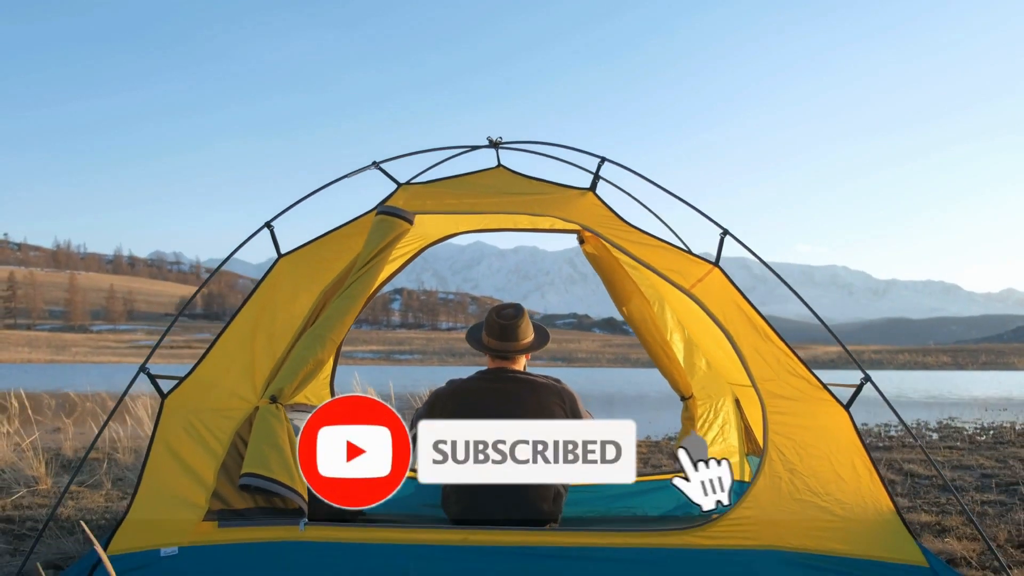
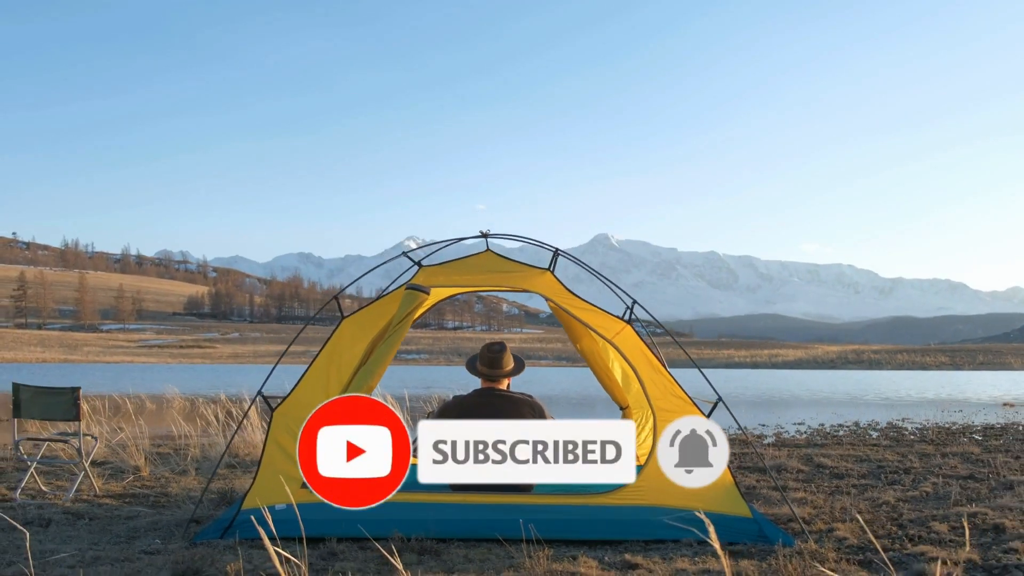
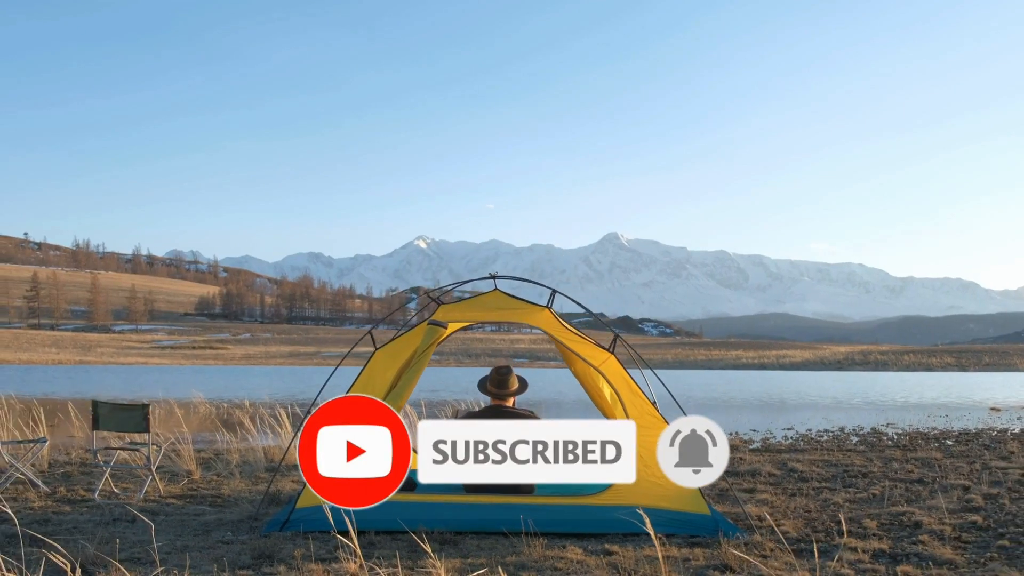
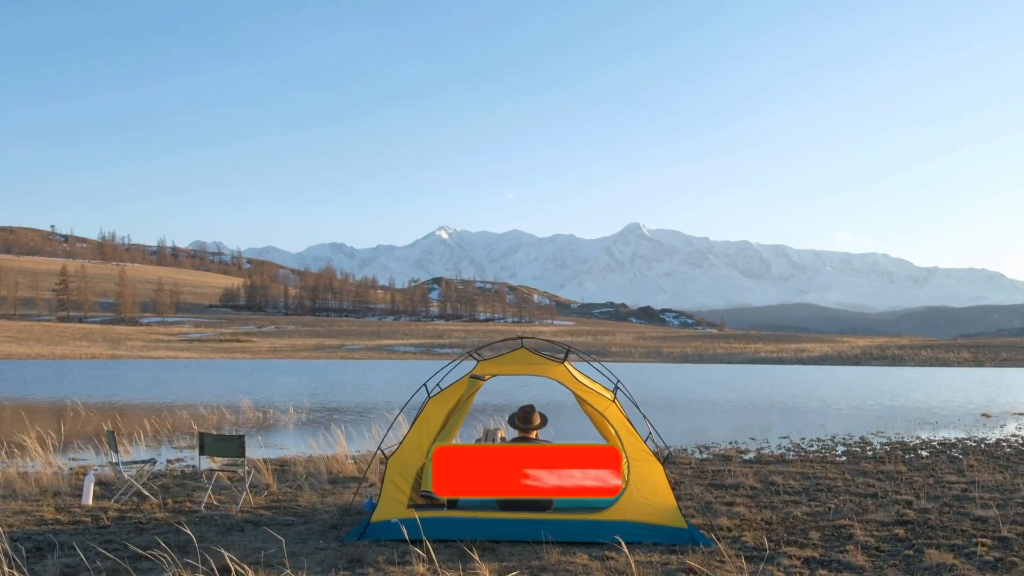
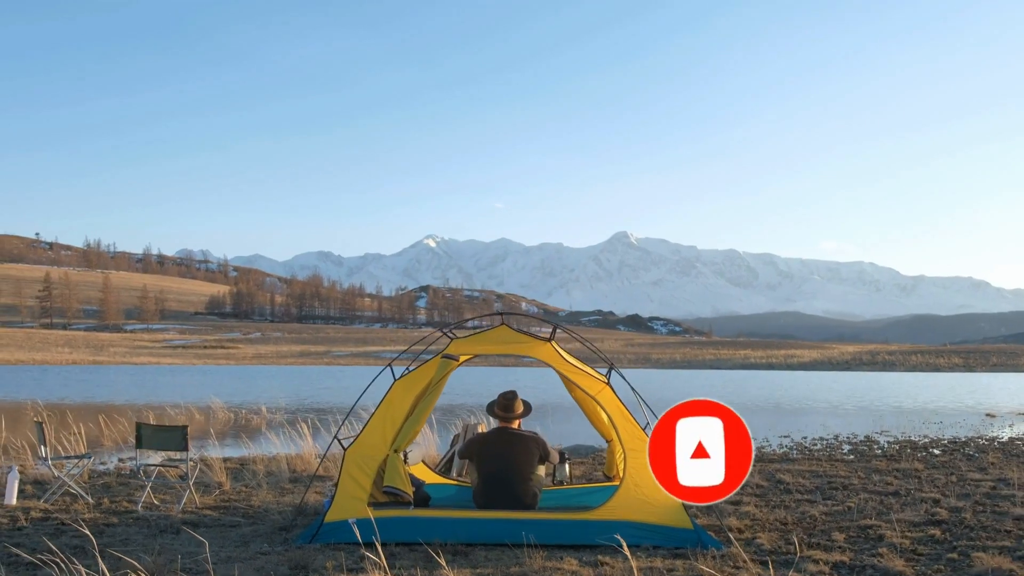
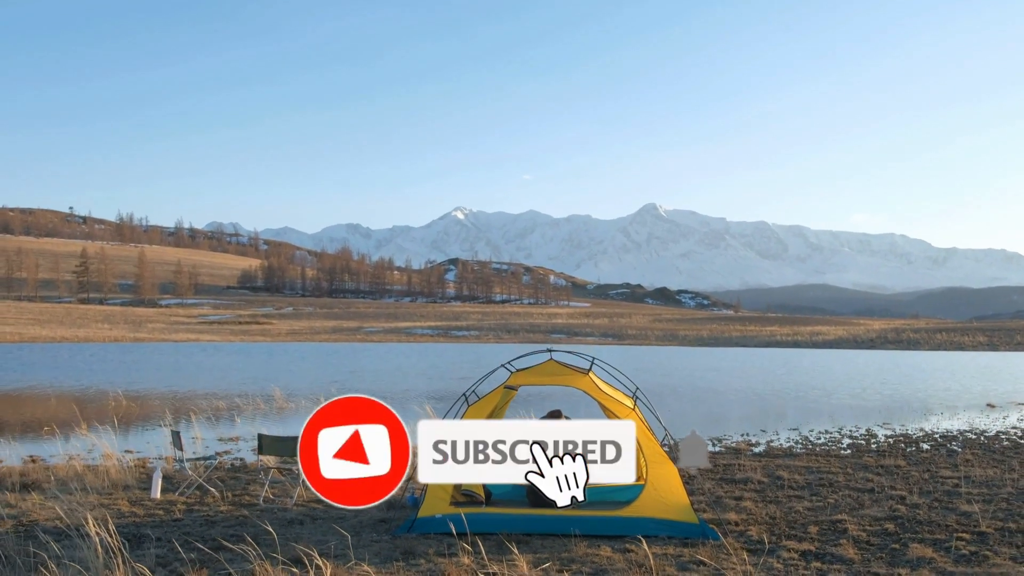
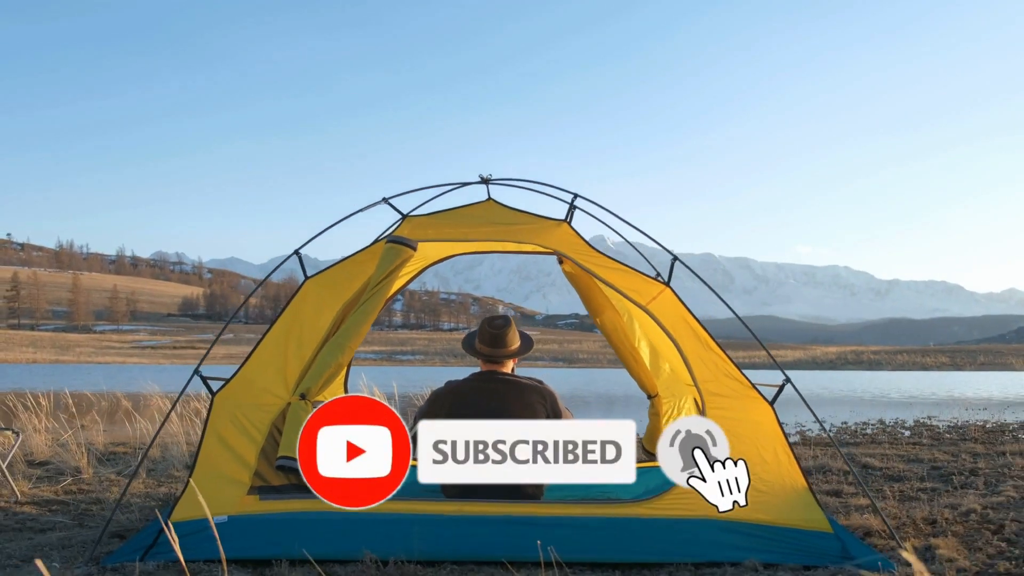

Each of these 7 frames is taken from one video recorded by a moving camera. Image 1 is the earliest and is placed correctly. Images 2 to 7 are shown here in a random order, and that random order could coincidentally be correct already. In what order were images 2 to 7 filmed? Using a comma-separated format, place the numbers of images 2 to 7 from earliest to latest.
7, 2, 3, 5, 4, 6
